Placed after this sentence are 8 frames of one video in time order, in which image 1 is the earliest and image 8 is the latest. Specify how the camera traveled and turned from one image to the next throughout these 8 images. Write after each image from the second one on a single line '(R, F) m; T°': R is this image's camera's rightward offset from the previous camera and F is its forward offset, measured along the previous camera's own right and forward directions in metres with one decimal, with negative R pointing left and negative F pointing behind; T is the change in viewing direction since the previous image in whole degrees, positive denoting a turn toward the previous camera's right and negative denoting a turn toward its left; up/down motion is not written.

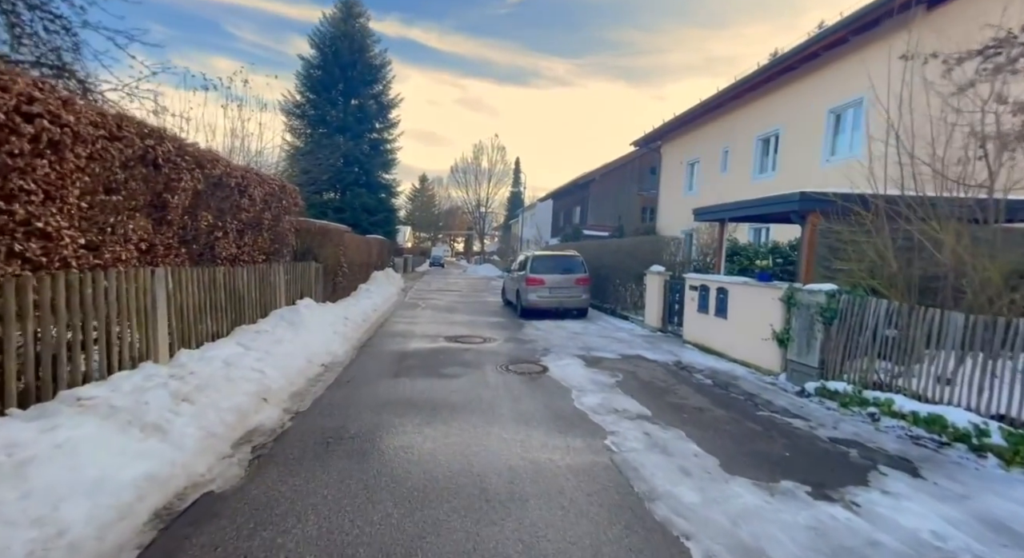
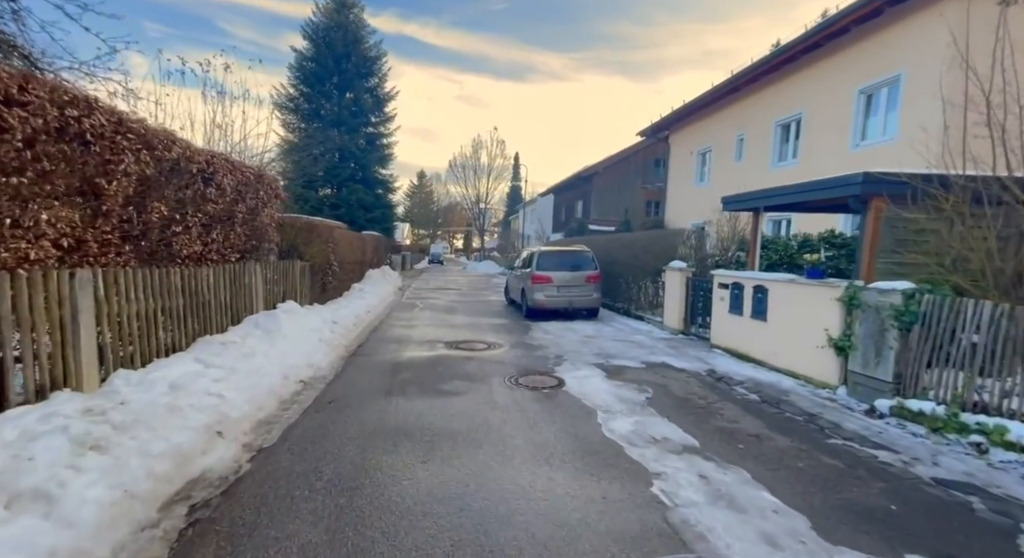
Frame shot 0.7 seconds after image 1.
(-0.1, +1.0) m; 0°
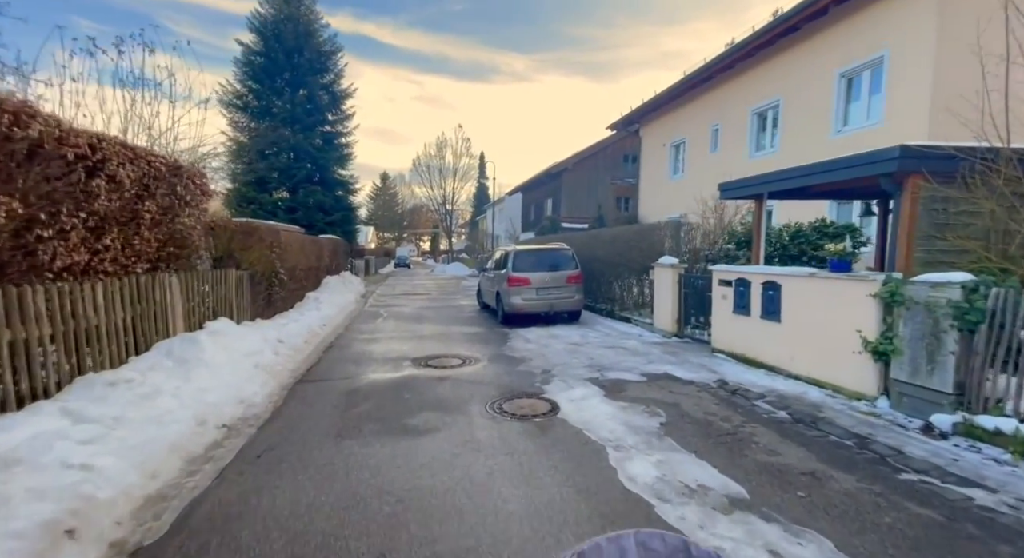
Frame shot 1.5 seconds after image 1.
(-0.1, +1.1) m; +4°
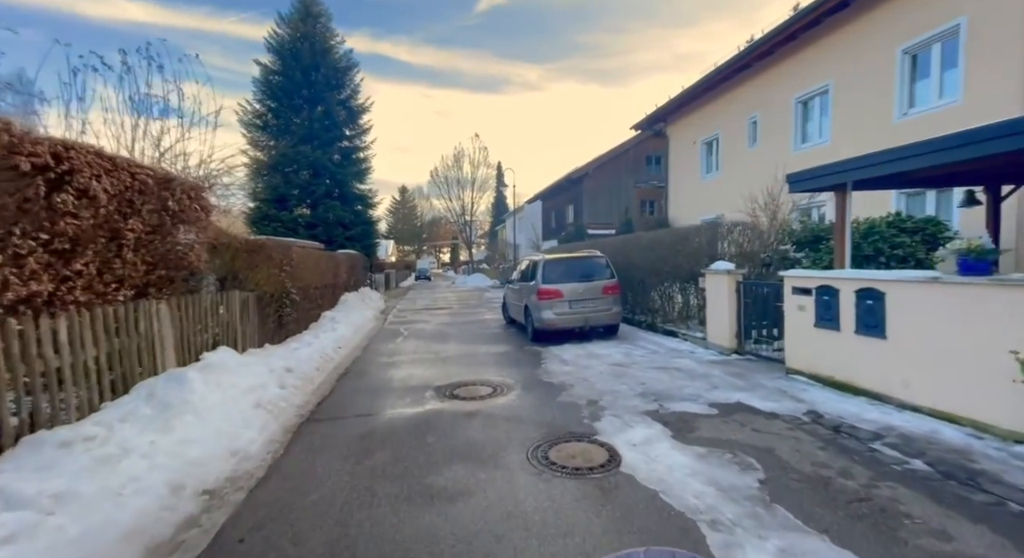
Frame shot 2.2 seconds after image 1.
(-0.2, +1.0) m; -2°
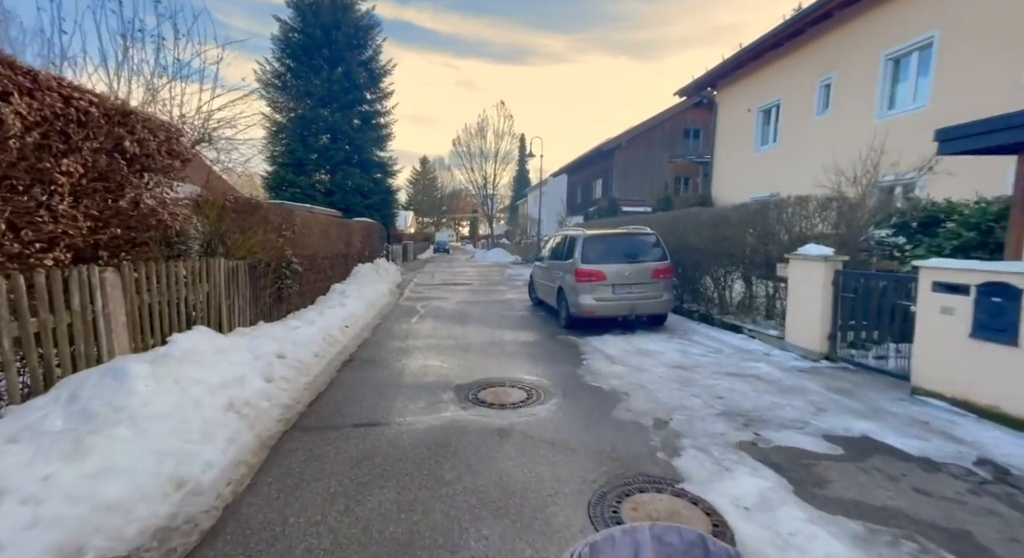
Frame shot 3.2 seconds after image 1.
(-0.3, +1.4) m; -2°
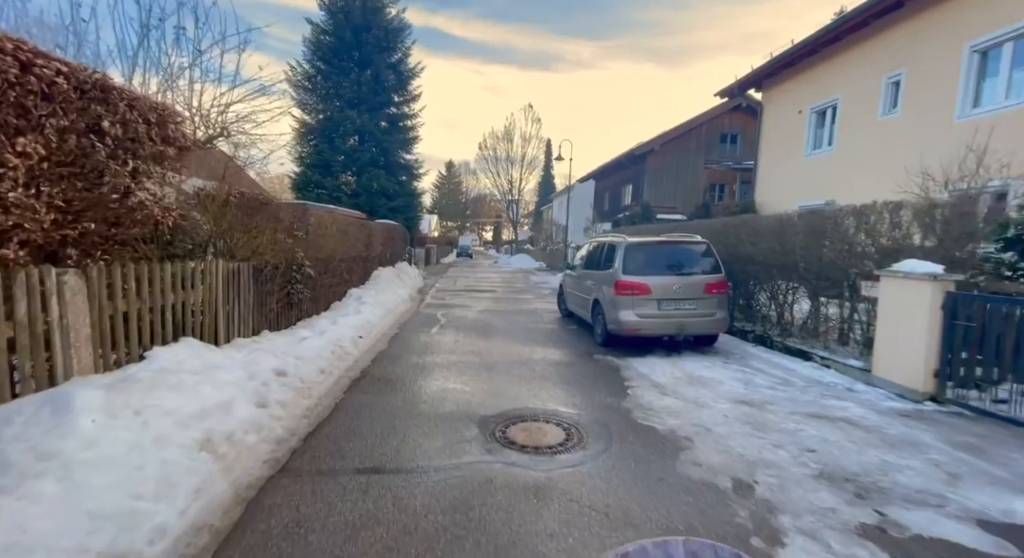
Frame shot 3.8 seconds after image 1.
(-0.2, +0.9) m; -3°
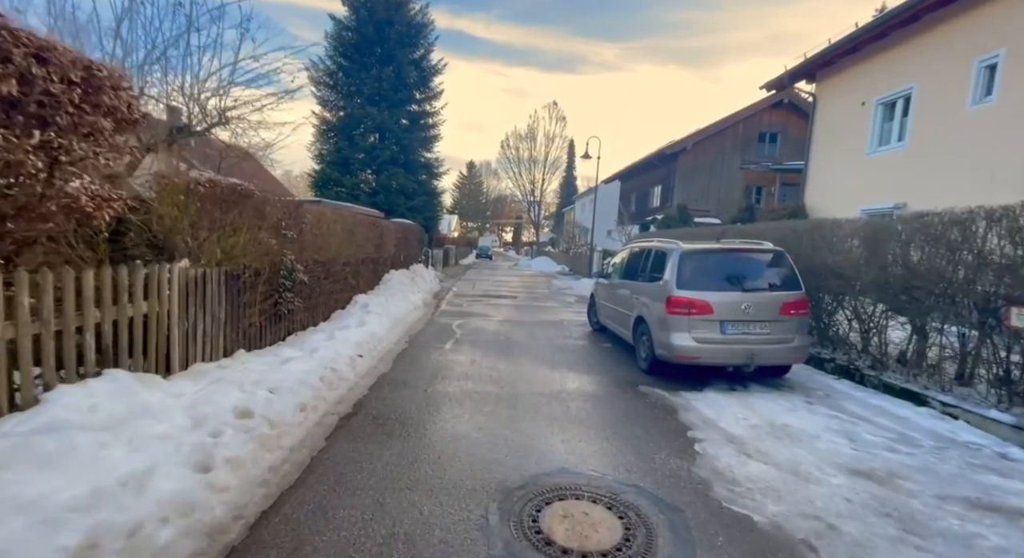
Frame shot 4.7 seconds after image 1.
(-0.1, +1.4) m; -2°
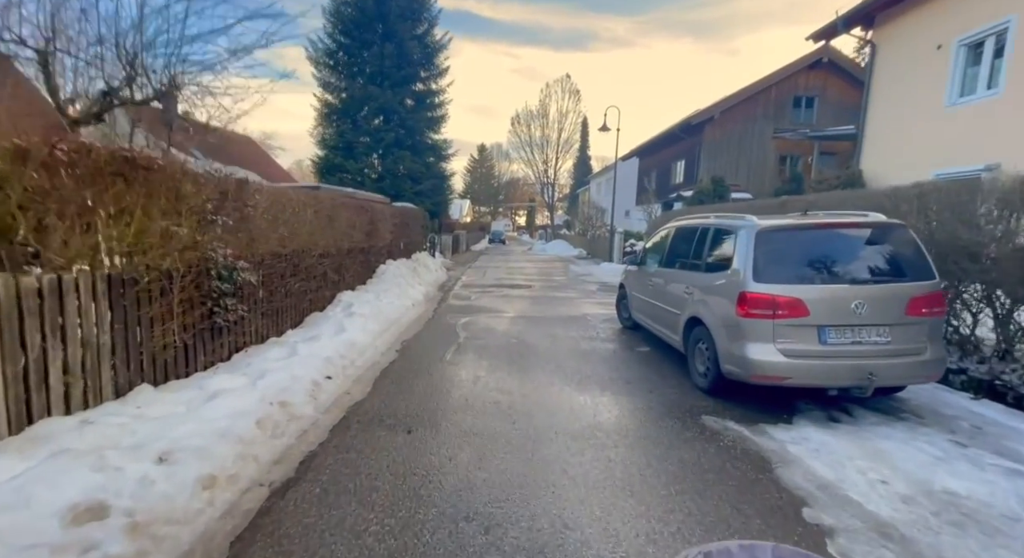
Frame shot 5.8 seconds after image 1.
(0.0, +1.8) m; -2°
